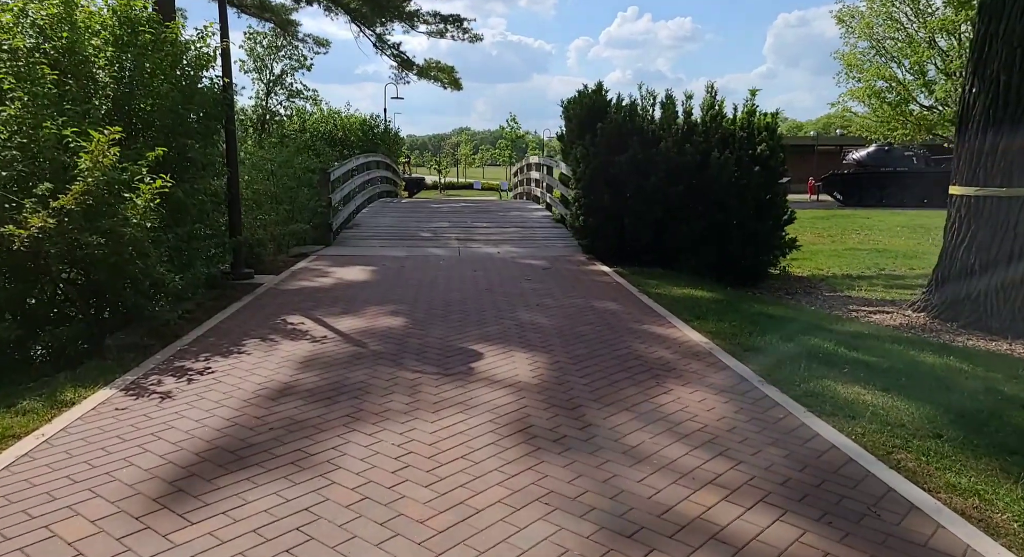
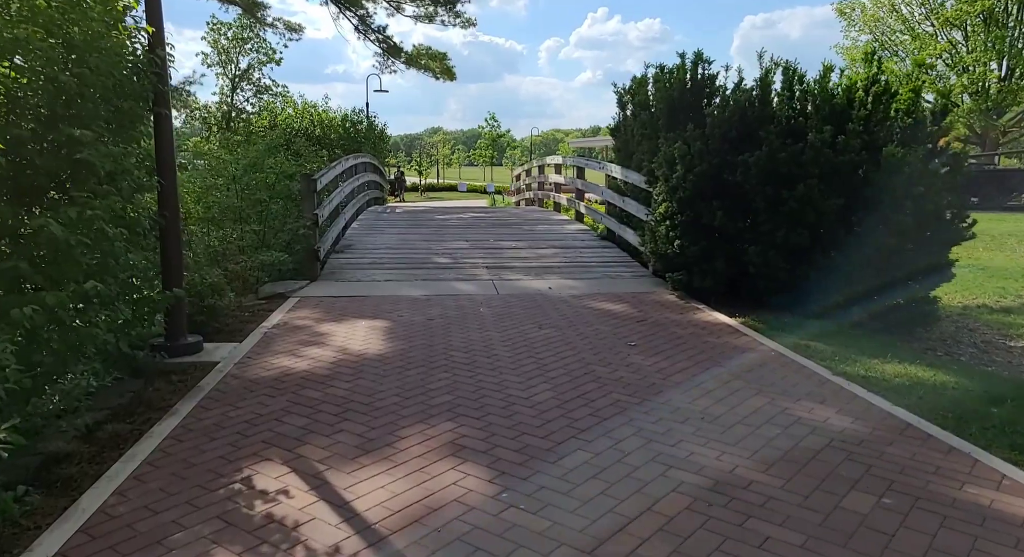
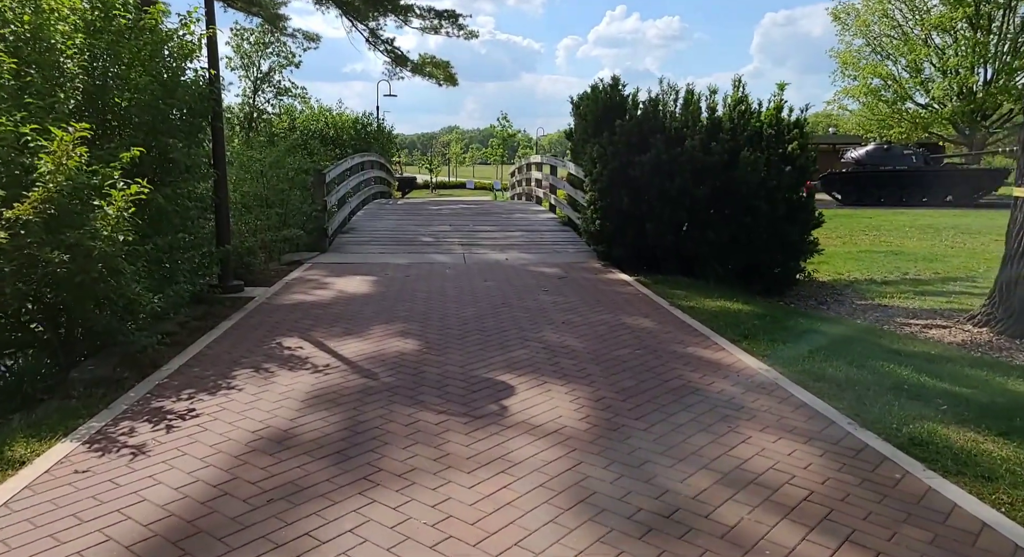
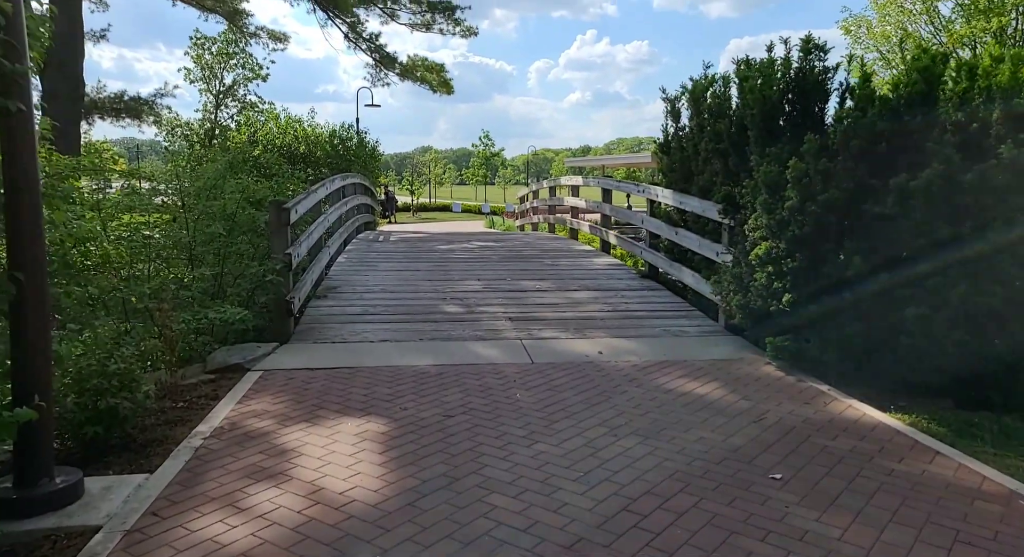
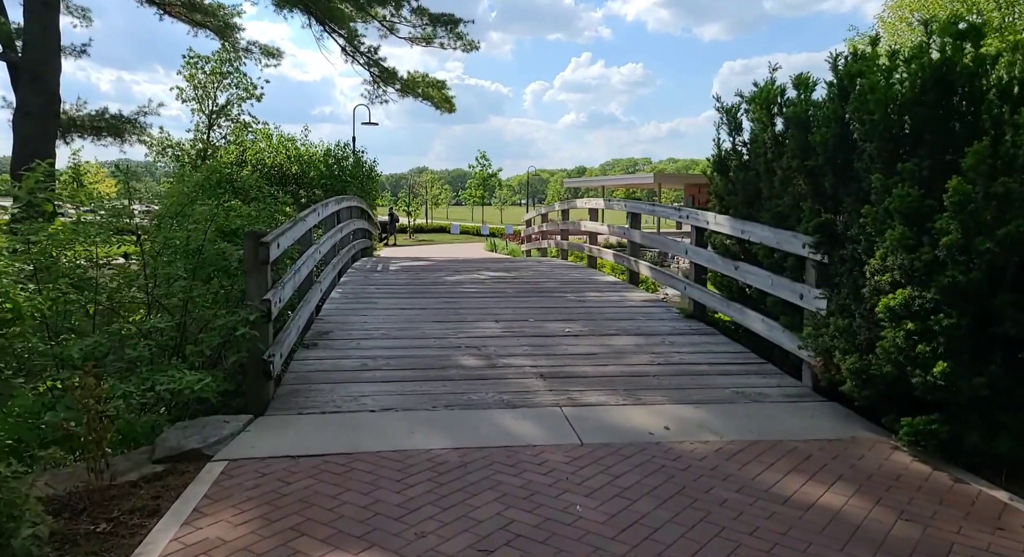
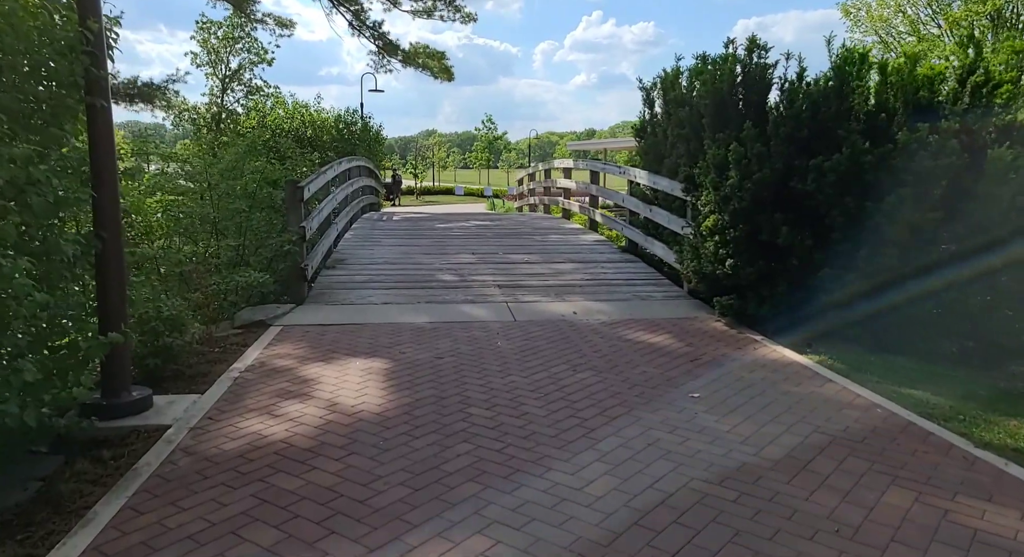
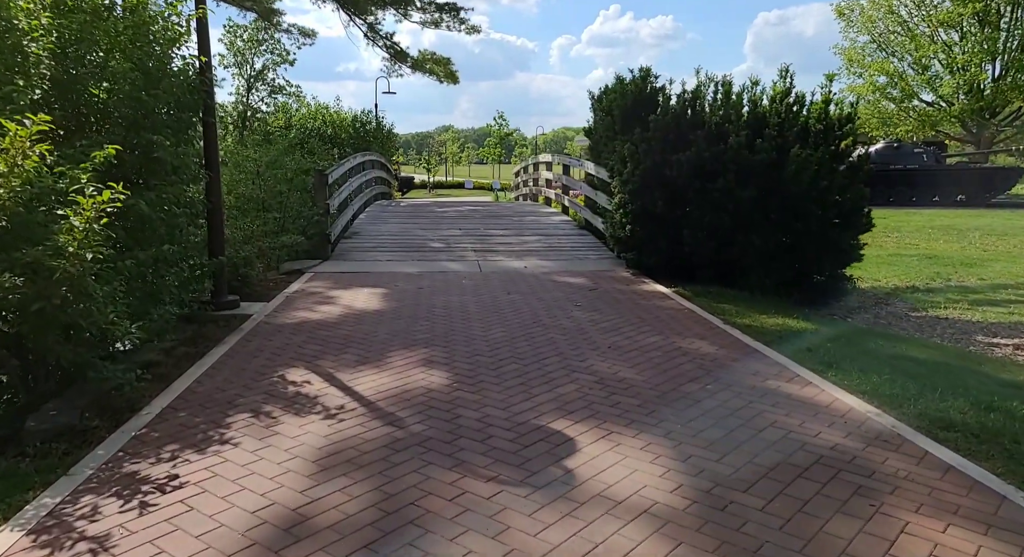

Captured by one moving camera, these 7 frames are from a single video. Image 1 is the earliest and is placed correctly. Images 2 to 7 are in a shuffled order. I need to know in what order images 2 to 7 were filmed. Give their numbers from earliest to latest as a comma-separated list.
3, 7, 2, 6, 4, 5
